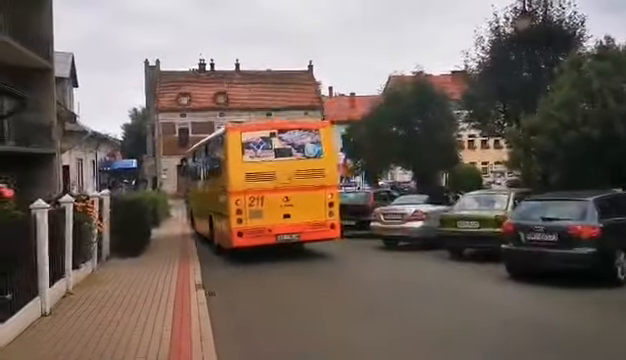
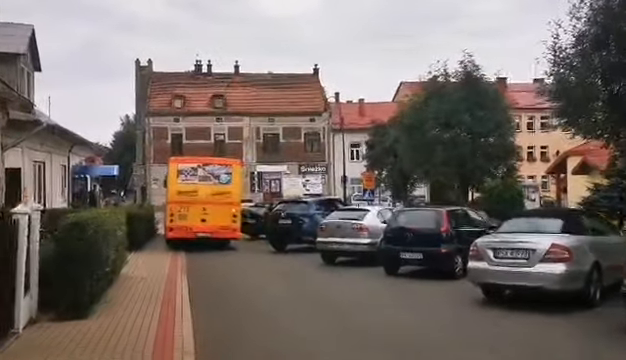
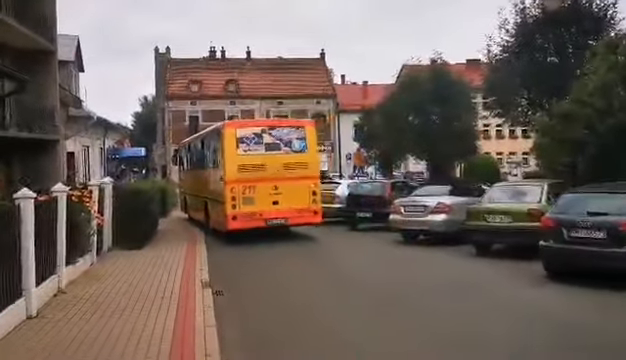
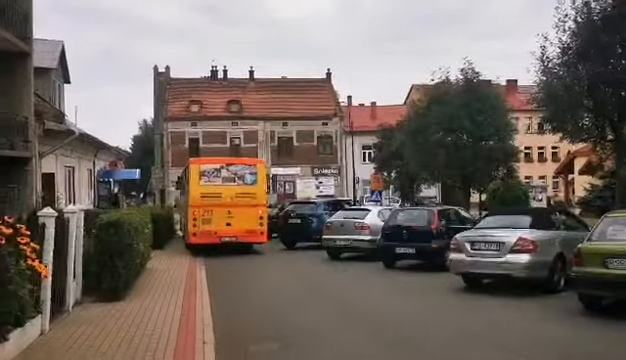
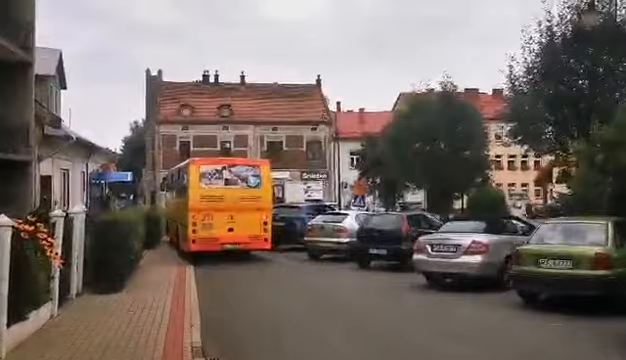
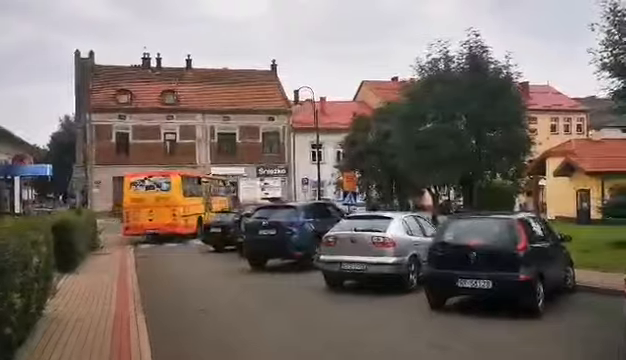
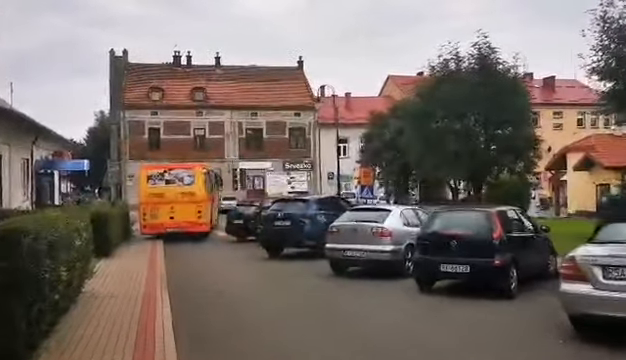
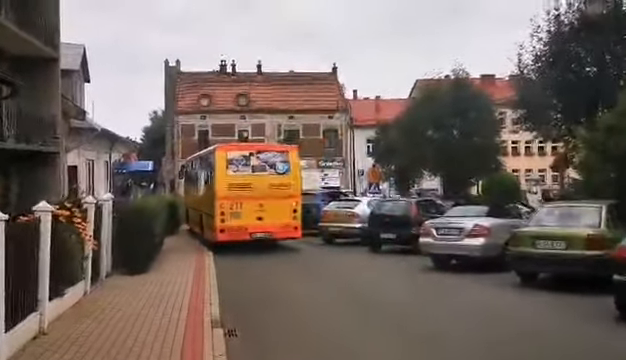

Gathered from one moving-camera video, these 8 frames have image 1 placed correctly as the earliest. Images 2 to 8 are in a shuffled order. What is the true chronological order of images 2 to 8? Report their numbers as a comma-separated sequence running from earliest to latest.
3, 8, 5, 4, 2, 7, 6
